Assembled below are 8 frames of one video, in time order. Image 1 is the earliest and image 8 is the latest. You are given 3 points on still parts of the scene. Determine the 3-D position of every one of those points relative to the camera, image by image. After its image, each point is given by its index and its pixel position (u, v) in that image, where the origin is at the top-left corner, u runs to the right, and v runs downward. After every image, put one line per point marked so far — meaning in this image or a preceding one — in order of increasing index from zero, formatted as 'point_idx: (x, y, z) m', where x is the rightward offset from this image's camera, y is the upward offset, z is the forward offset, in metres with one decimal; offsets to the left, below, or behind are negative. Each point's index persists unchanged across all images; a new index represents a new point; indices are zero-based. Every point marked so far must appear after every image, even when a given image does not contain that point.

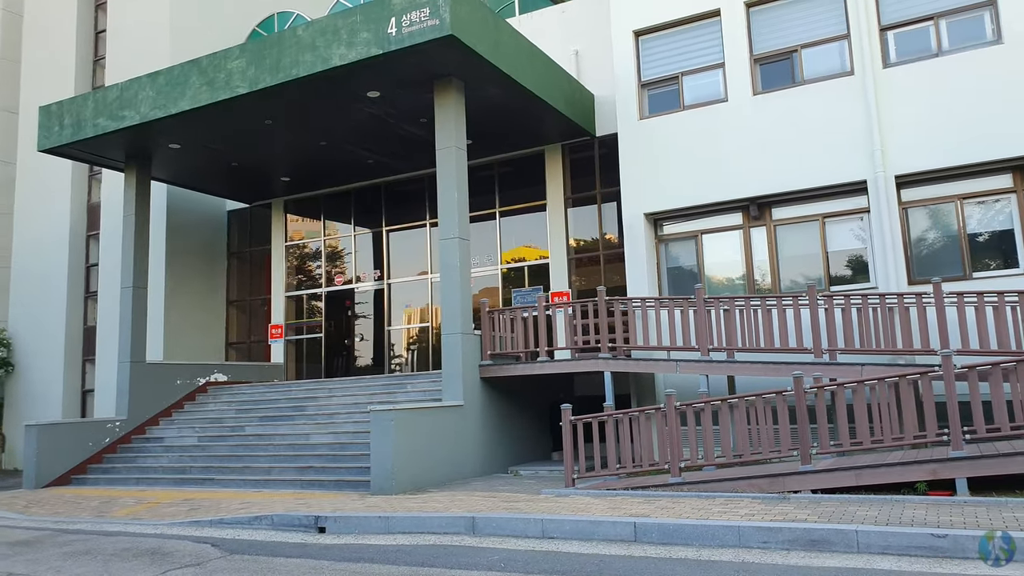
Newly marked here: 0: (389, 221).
0: (-2.9, +1.6, +18.2) m
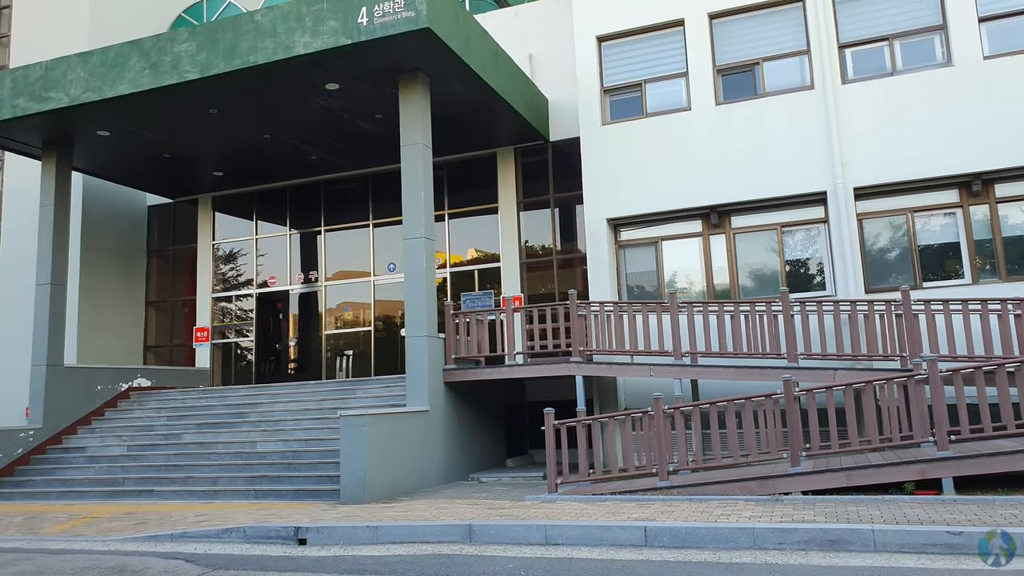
0: (-4.2, +1.5, +17.6) m
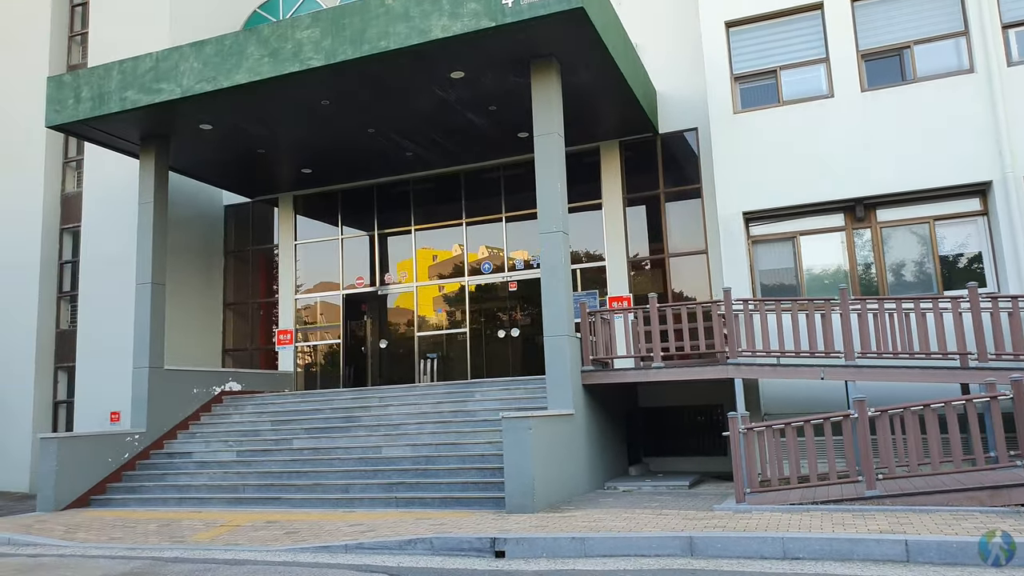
0: (-2.0, +1.5, +17.0) m
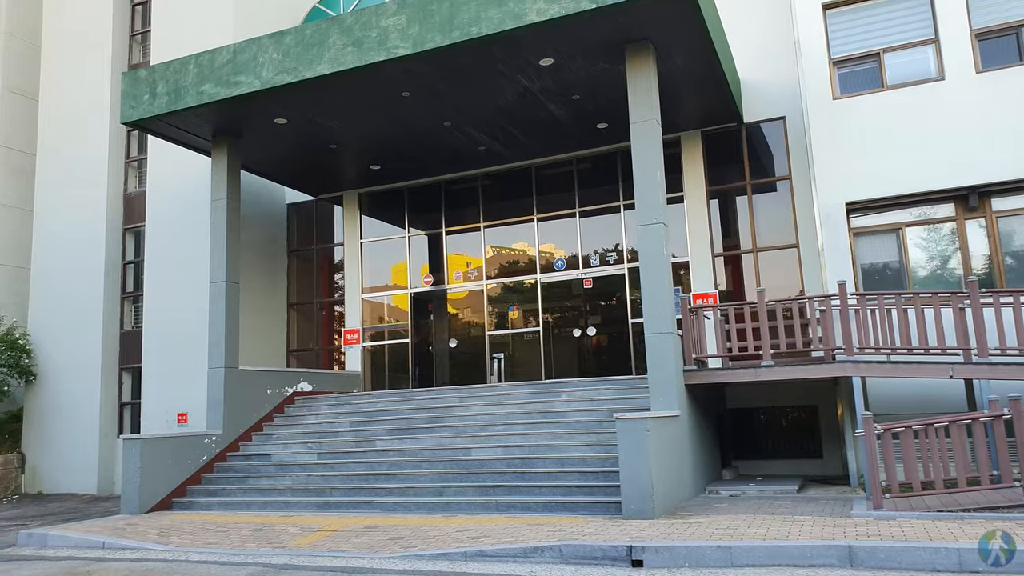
0: (-0.5, +1.5, +16.6) m
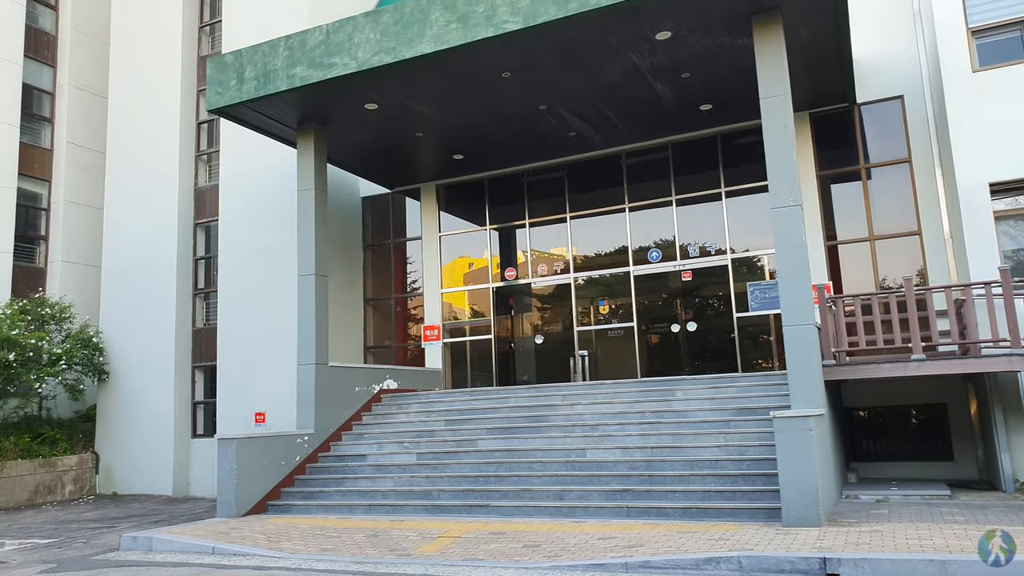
0: (+1.2, +1.7, +15.9) m
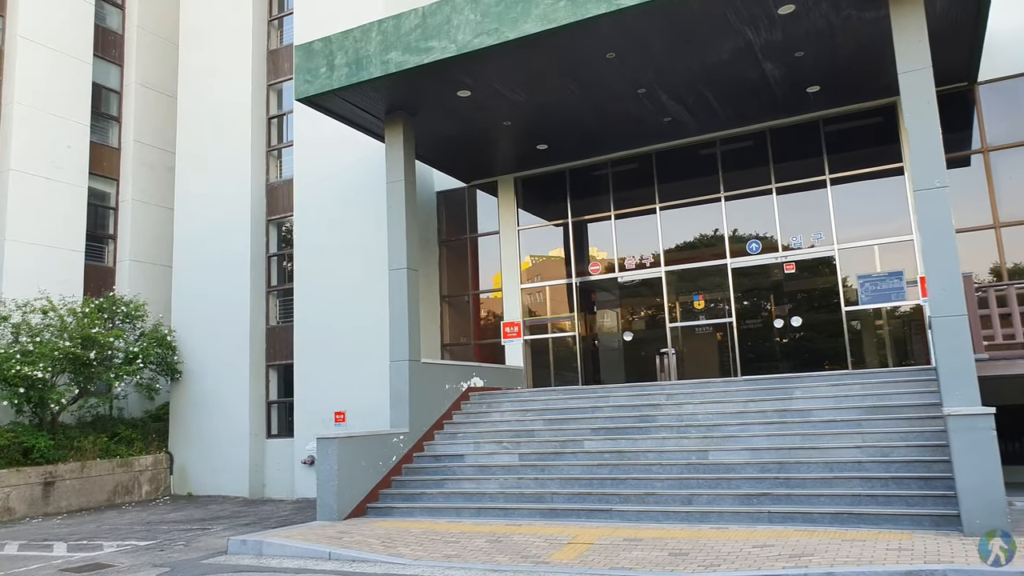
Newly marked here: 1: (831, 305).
0: (+2.9, +1.8, +15.2) m
1: (+5.5, -0.3, +13.5) m
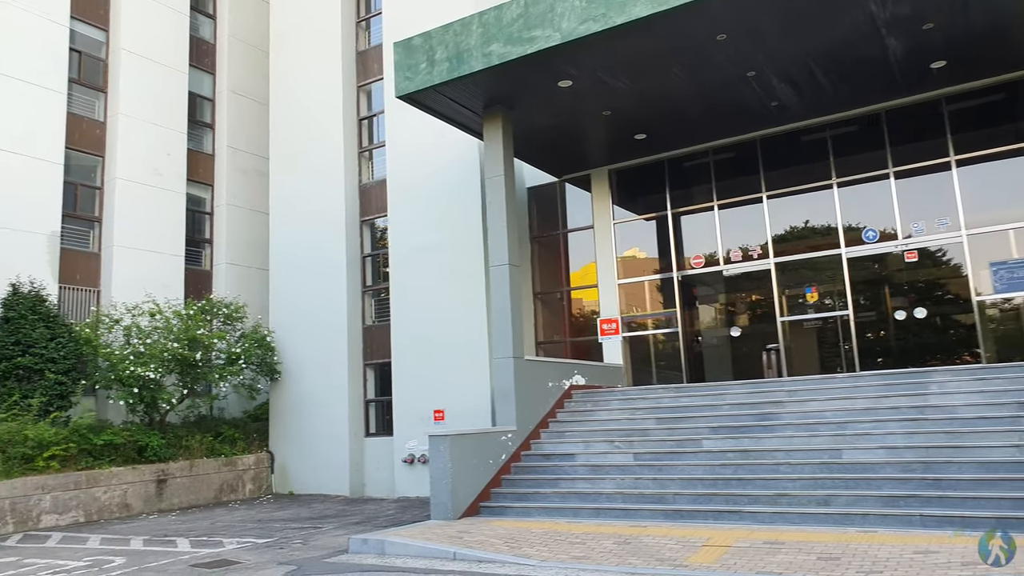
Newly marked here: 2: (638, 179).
0: (+4.7, +1.9, +14.6) m
1: (+7.2, -0.1, +12.6) m
2: (+2.6, +2.2, +16.1) m
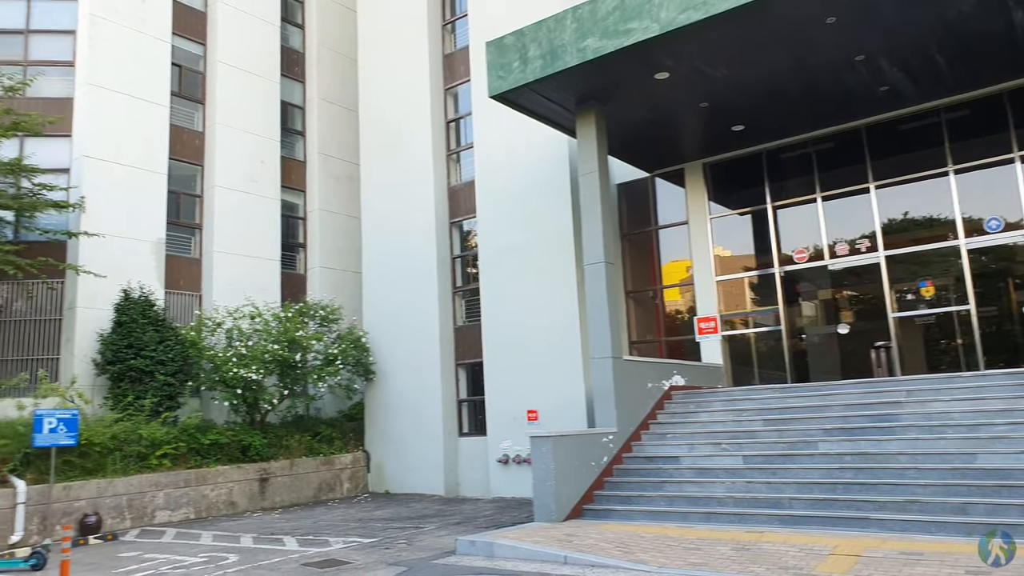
0: (+6.4, +2.0, +13.9) m
1: (+8.7, 0.0, +11.7) m
2: (+4.4, +2.3, +15.6) m
